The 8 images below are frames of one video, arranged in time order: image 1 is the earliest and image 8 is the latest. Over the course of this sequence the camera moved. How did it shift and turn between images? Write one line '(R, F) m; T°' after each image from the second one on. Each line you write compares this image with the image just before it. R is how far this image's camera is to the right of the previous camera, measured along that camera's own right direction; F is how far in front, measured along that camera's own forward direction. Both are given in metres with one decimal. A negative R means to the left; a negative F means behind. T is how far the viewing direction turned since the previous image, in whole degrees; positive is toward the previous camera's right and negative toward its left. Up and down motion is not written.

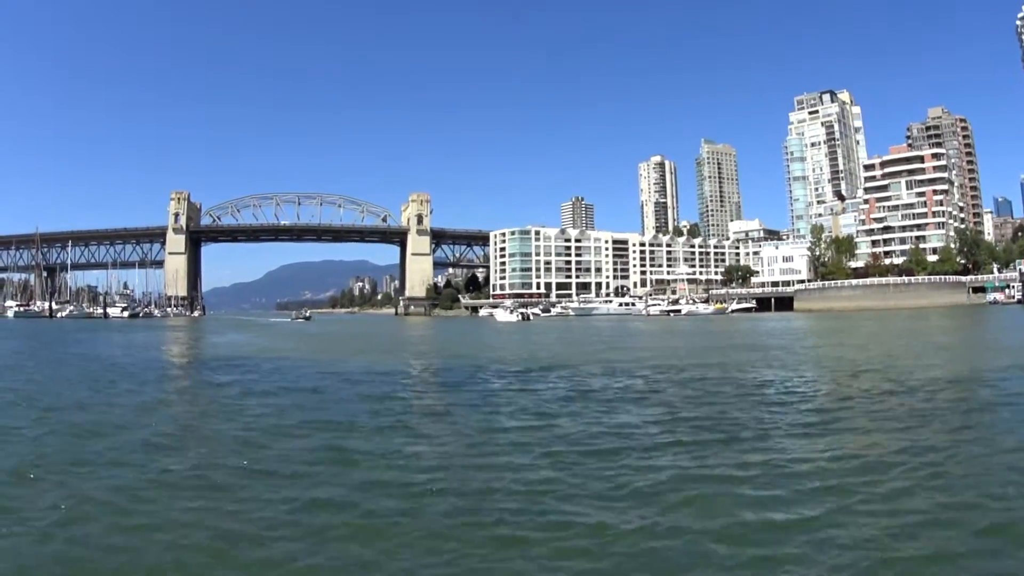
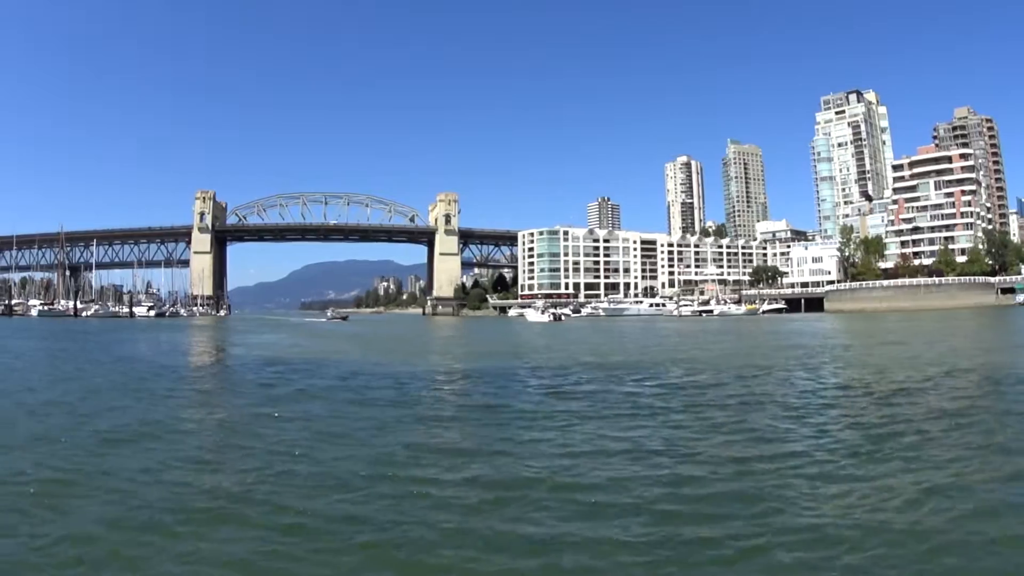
(-0.9, +0.2) m; 0°
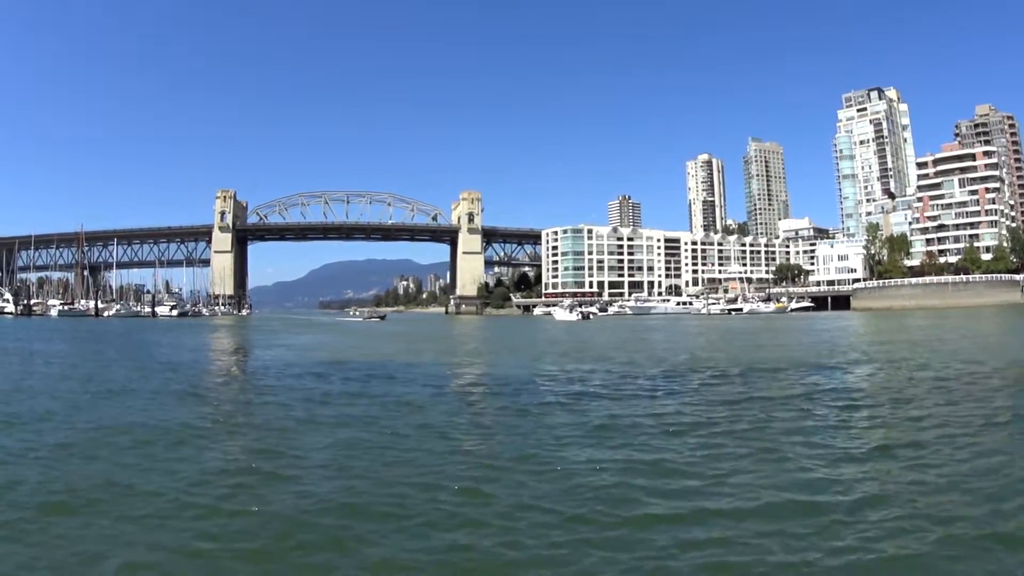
(-0.8, +0.2) m; 0°
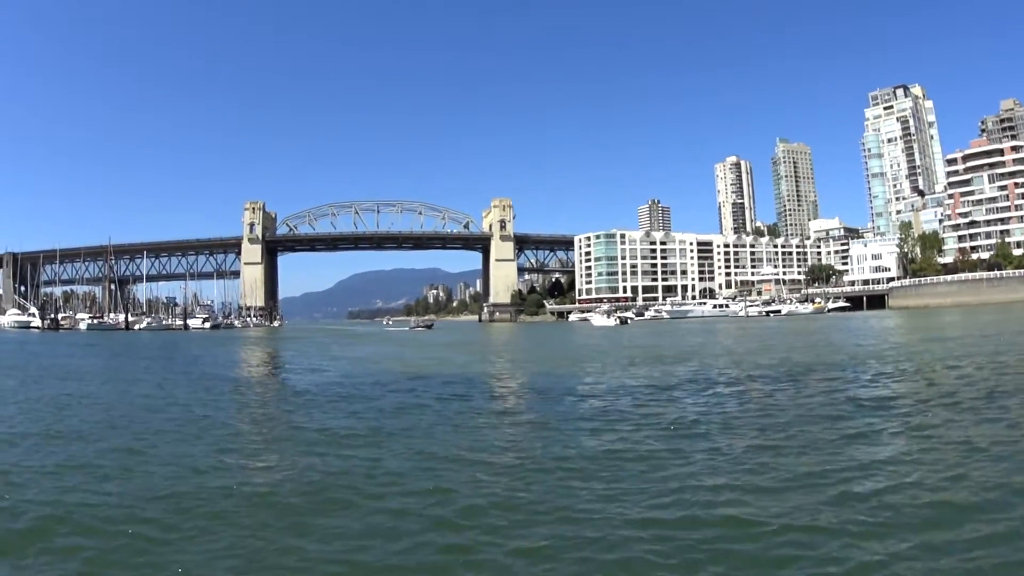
(-1.1, +0.2) m; 0°
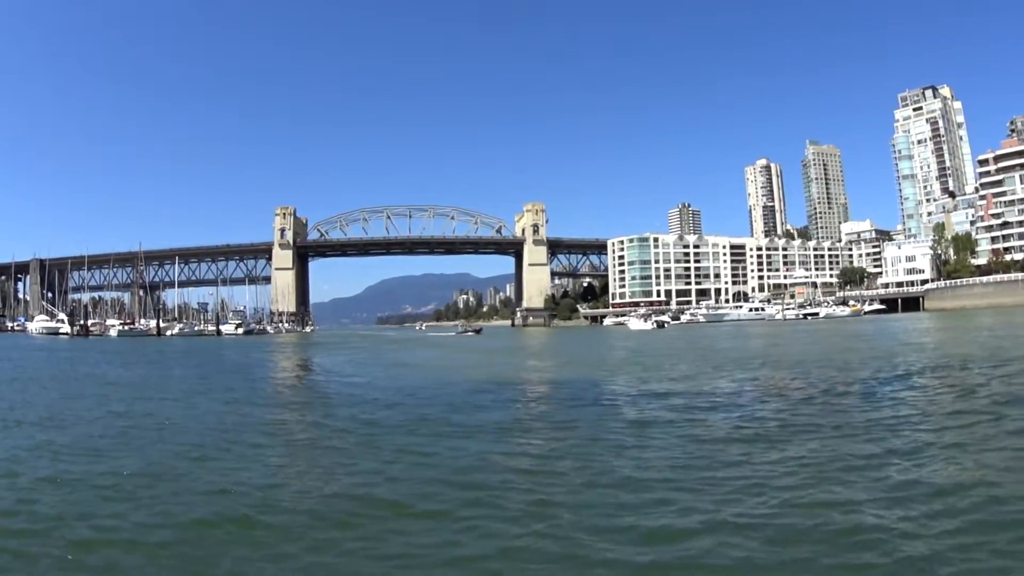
(-1.0, +0.1) m; 0°
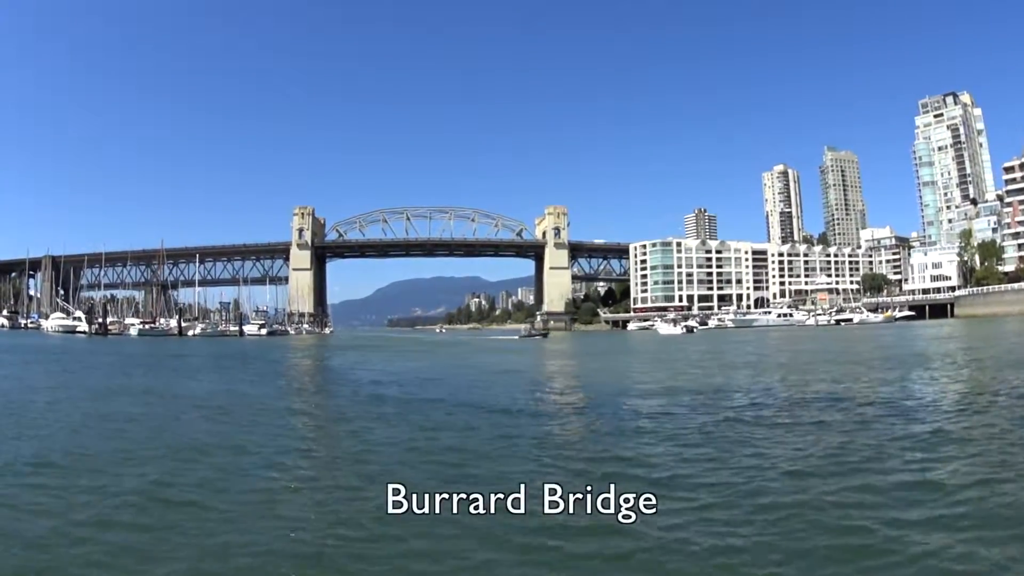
(-1.0, +0.1) m; 0°
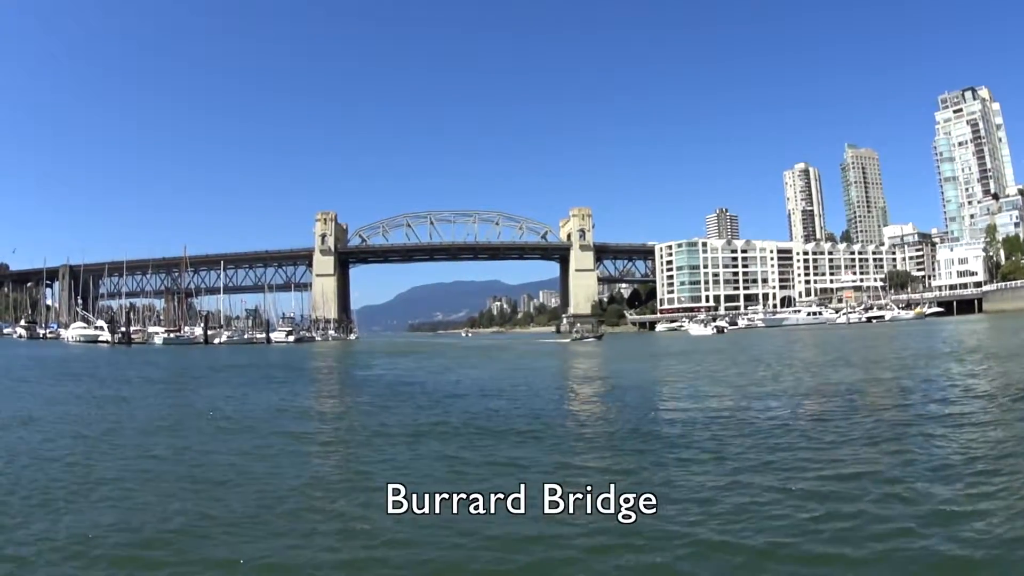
(-1.0, +0.1) m; 0°
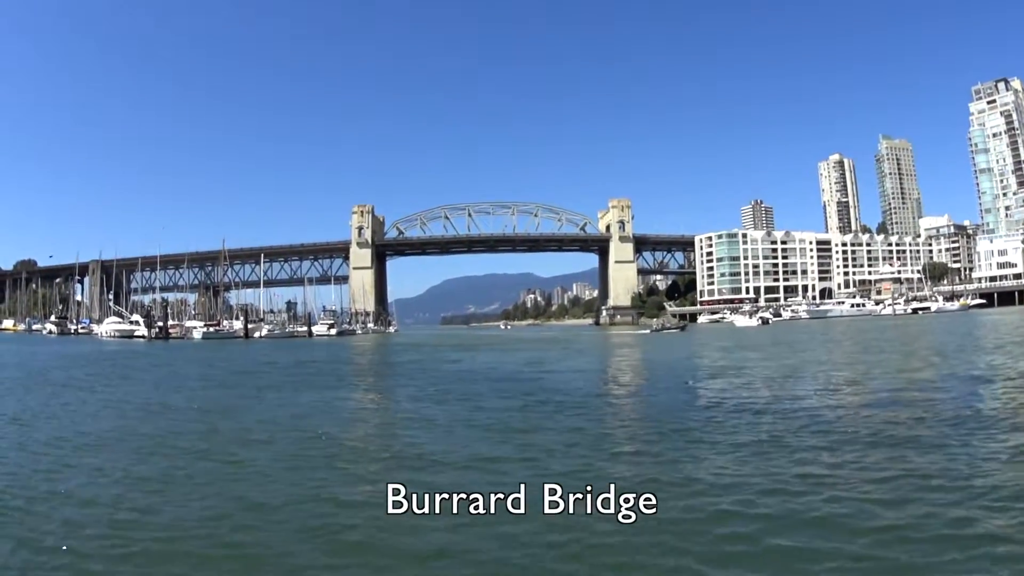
(-1.5, 0.0) m; 0°
